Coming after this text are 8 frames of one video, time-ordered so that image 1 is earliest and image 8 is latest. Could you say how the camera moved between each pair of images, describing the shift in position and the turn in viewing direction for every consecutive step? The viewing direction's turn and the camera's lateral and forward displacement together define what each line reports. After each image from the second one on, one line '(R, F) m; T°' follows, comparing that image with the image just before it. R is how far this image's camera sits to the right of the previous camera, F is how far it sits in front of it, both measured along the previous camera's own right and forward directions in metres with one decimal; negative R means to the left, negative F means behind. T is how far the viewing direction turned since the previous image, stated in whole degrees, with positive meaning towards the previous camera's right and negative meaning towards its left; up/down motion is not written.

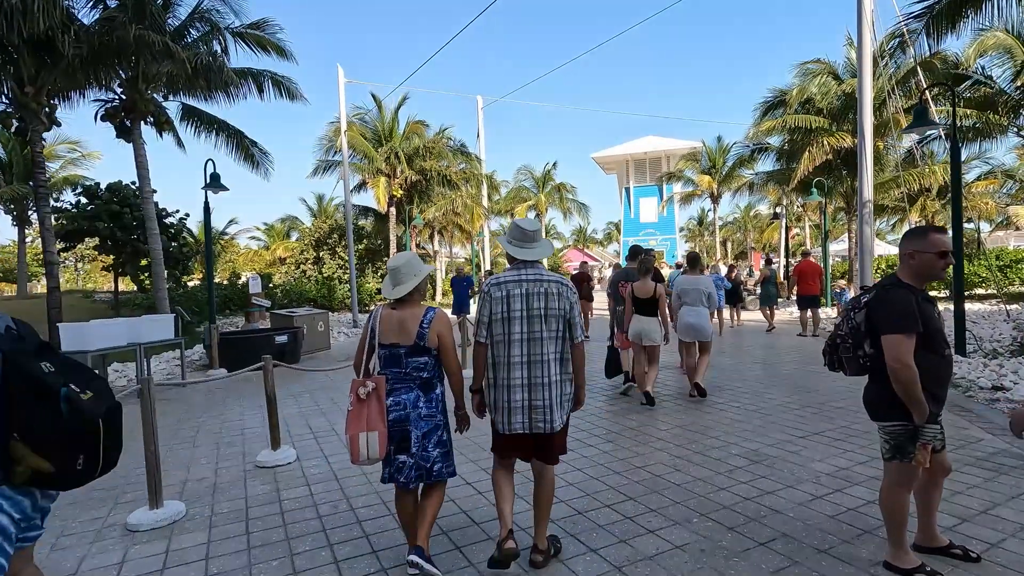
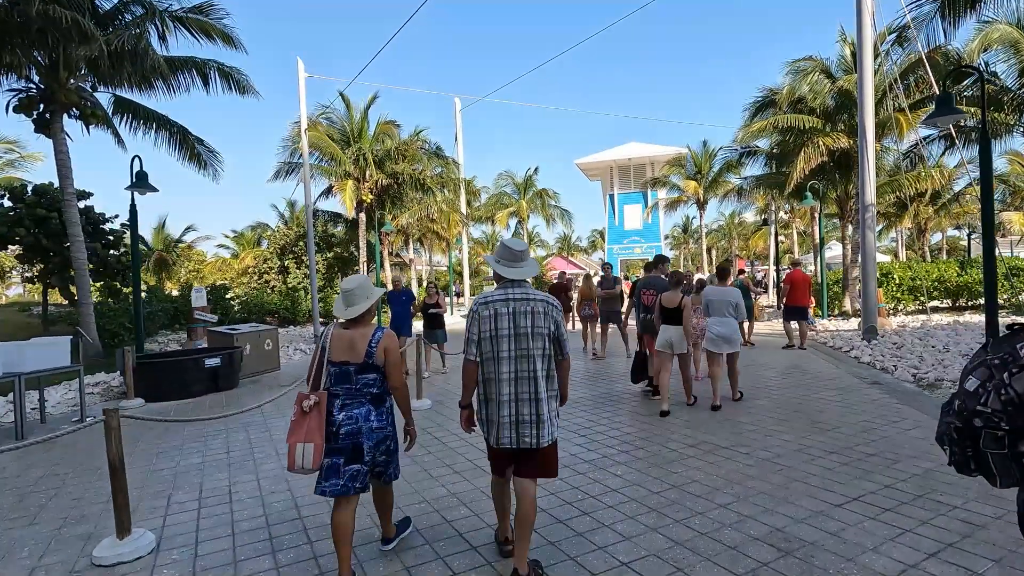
(+0.3, +1.3) m; +2°
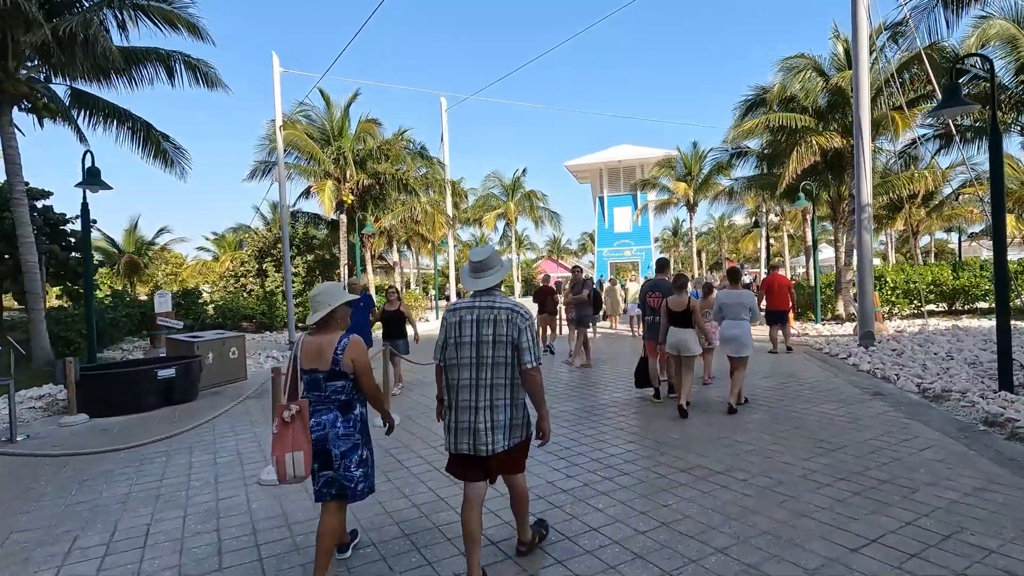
(+0.2, +0.6) m; +1°
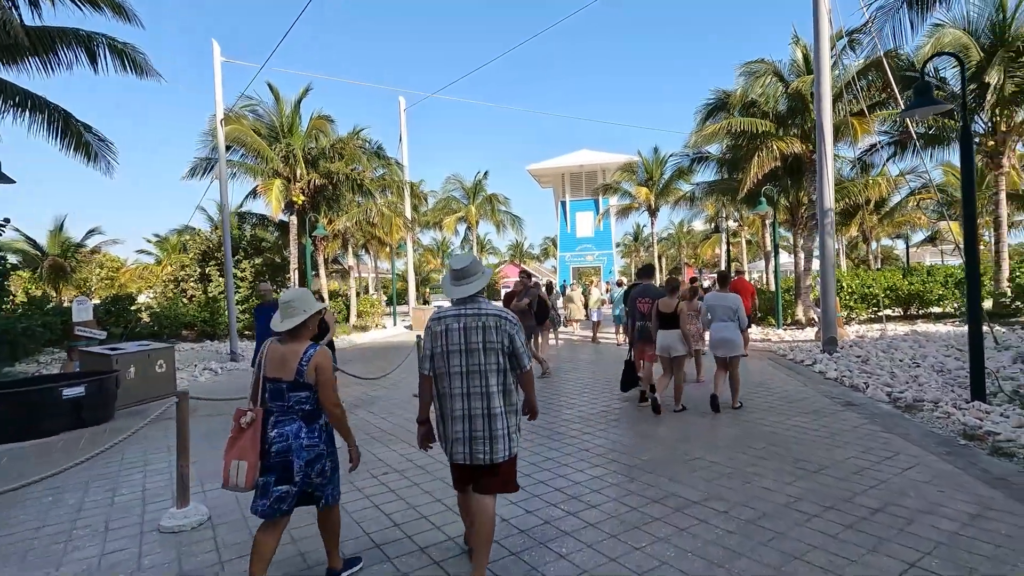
(+0.1, +0.6) m; +4°
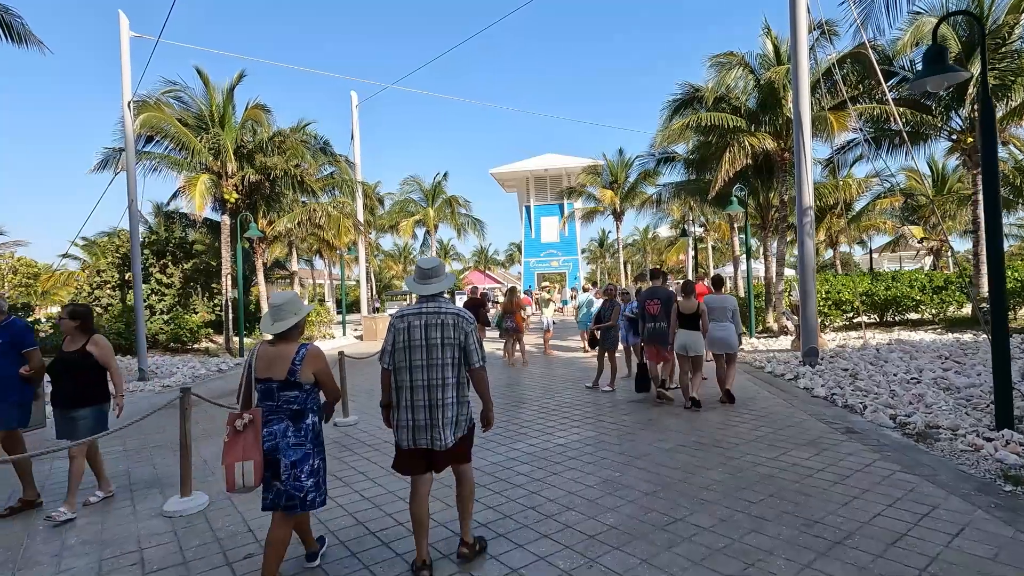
(+0.4, +1.3) m; +3°
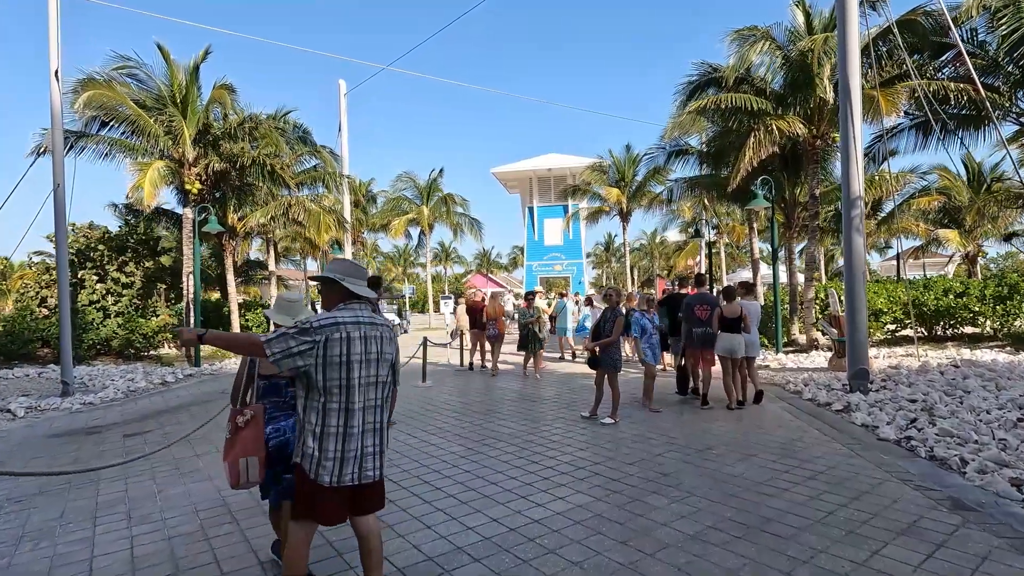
(+0.4, +1.8) m; -1°
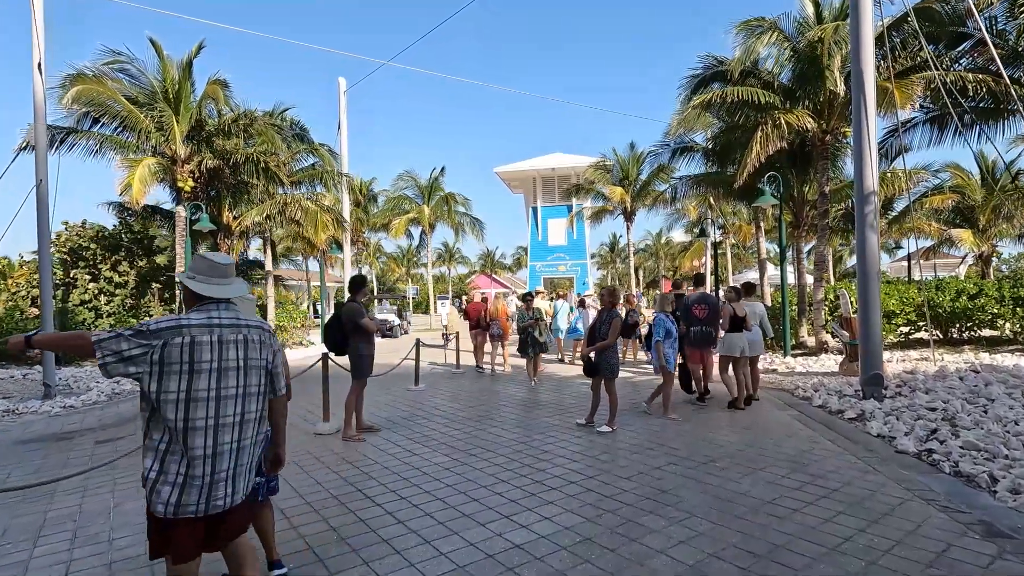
(+0.2, +0.4) m; -1°
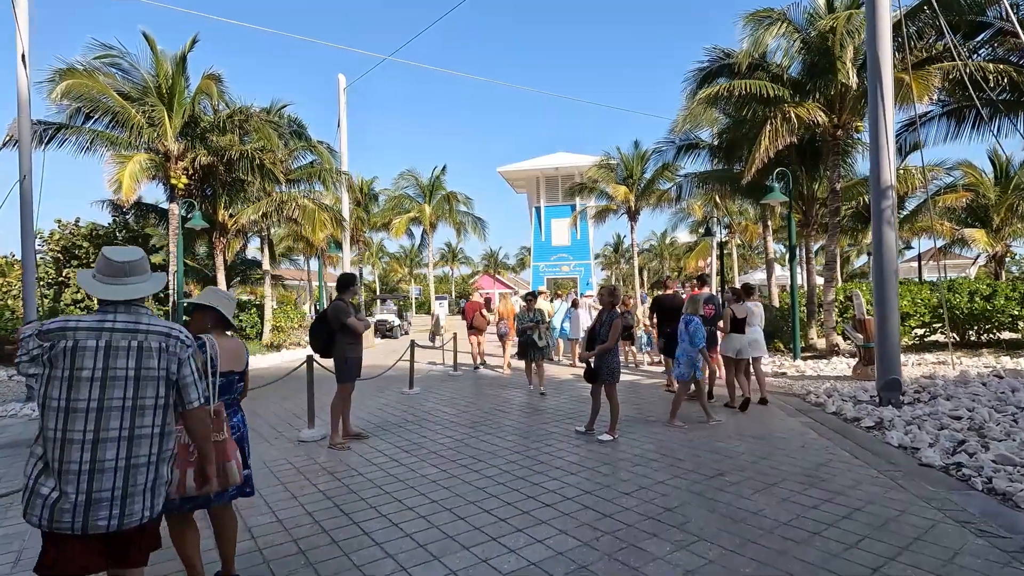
(+0.1, +0.4) m; 0°
